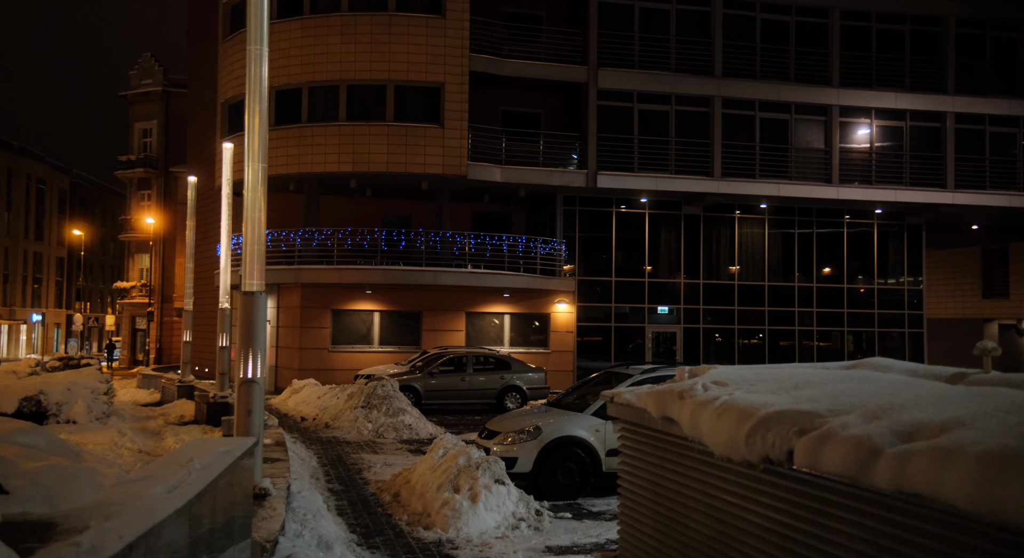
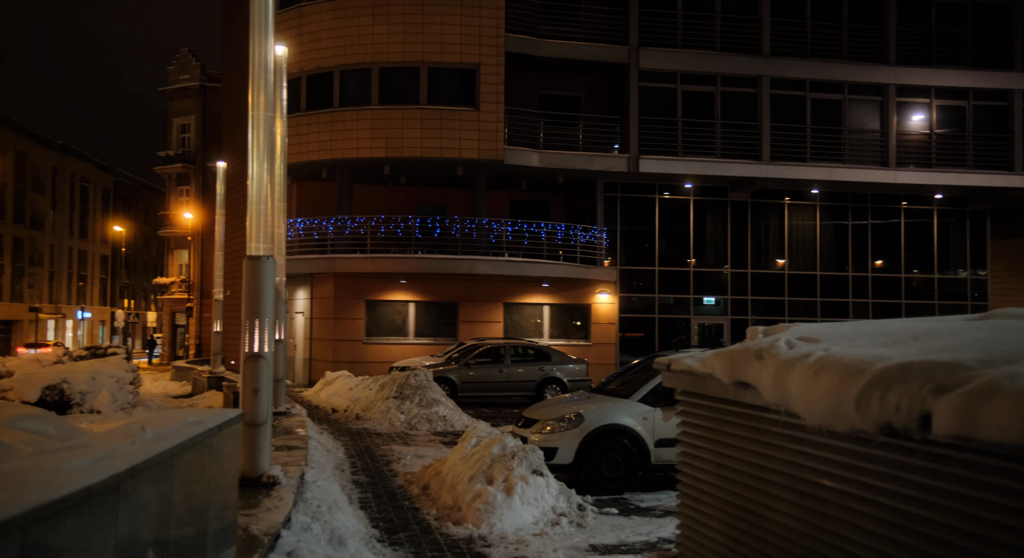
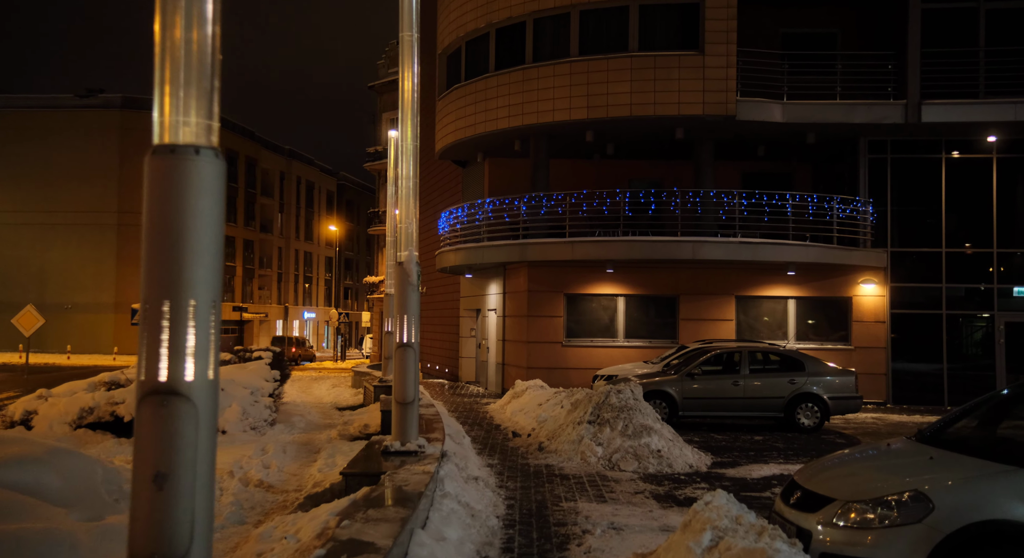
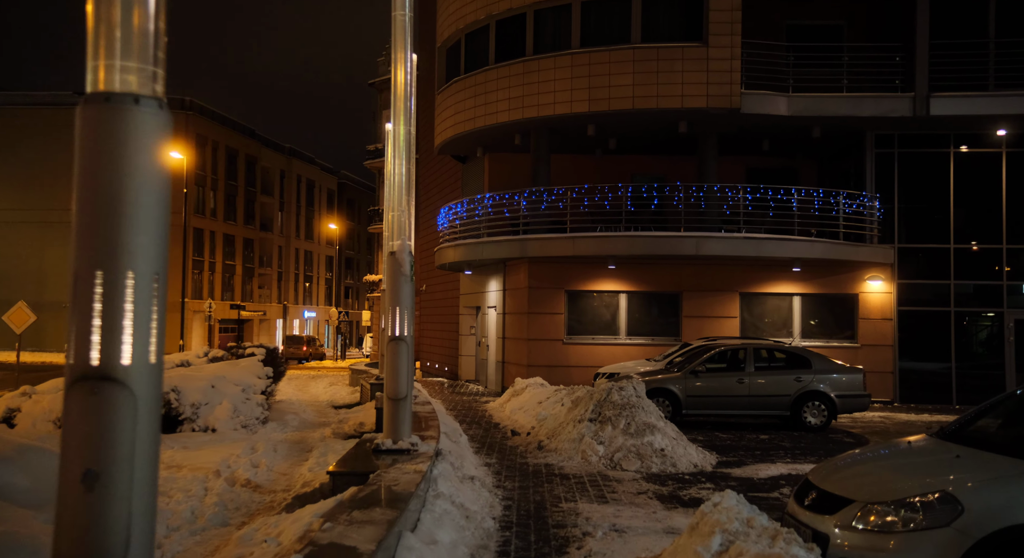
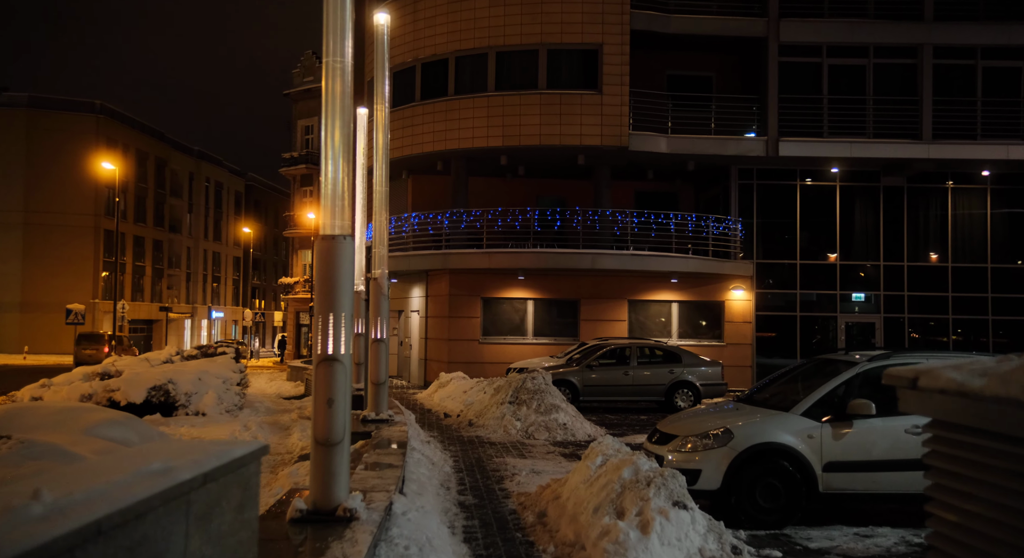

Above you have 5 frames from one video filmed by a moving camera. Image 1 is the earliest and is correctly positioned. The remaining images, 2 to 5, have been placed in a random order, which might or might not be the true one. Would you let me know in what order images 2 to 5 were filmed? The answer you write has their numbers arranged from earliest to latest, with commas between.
2, 5, 3, 4
